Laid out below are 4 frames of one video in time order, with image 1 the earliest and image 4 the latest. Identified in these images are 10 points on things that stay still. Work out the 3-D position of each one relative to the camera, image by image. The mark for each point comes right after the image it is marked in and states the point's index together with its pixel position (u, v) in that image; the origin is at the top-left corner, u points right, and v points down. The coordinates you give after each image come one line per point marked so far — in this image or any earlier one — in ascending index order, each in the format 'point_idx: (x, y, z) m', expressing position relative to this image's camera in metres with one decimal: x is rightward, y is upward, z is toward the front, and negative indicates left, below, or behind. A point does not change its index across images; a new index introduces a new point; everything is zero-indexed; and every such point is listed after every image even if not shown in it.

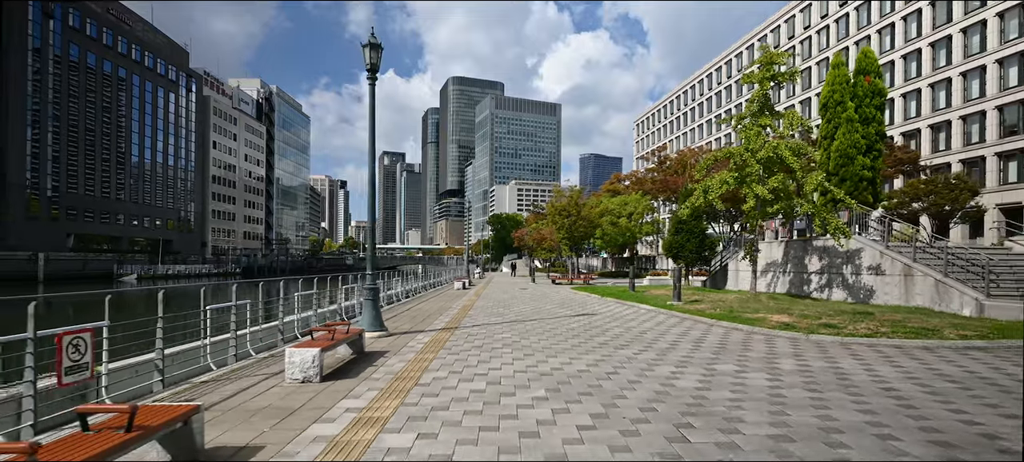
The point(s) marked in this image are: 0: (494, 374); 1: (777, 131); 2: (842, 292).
0: (-0.4, -2.2, +9.0) m
1: (+9.4, +3.5, +19.6) m
2: (+11.3, -2.1, +18.6) m
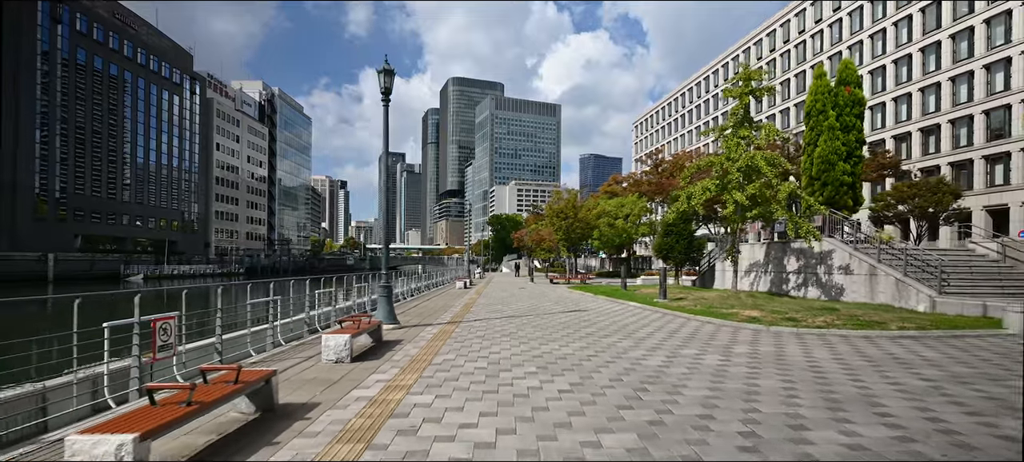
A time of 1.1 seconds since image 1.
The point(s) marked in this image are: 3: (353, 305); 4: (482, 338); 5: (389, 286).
0: (-0.4, -2.3, +10.1) m
1: (+9.4, +3.4, +20.7) m
2: (+11.2, -2.2, +19.8) m
3: (-5.1, -2.4, +16.9) m
4: (-0.7, -2.5, +12.5) m
5: (-3.0, -1.4, +13.3) m
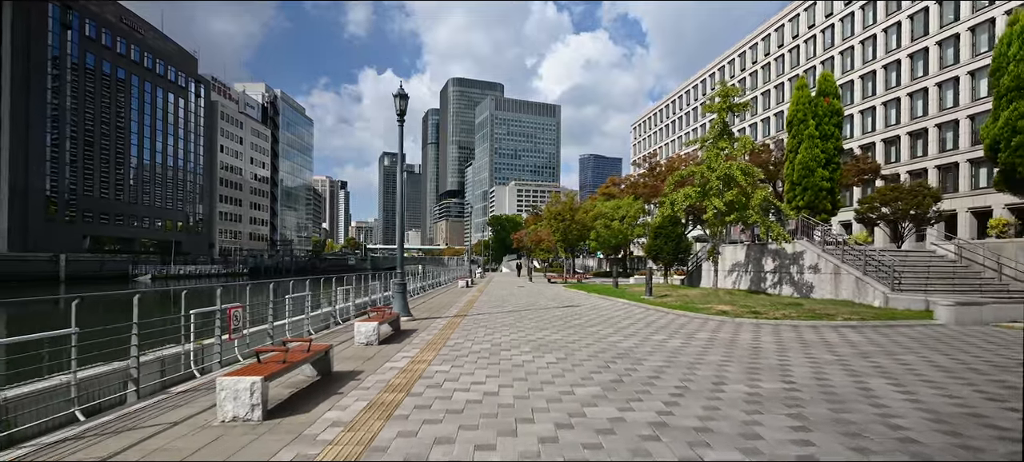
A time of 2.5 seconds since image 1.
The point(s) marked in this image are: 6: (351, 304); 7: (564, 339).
0: (-0.4, -2.4, +11.6) m
1: (+9.4, +3.3, +22.2) m
2: (+11.2, -2.3, +21.2) m
3: (-5.1, -2.5, +18.4) m
4: (-0.7, -2.6, +13.9) m
5: (-3.0, -1.5, +14.7) m
6: (-5.1, -2.3, +16.8) m
7: (+1.2, -2.4, +11.8) m
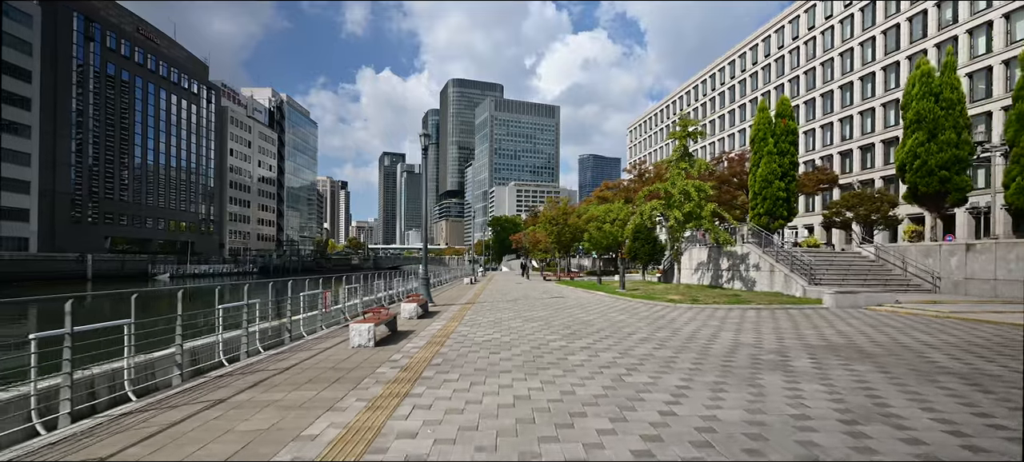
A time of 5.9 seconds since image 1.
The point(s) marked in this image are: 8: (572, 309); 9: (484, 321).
0: (-0.5, -2.6, +15.2) m
1: (+9.3, +3.1, +25.8) m
2: (+11.1, -2.5, +24.8) m
3: (-5.2, -2.7, +22.0) m
4: (-0.8, -2.8, +17.5) m
5: (-3.1, -1.7, +18.3) m
6: (-5.2, -2.5, +20.4) m
7: (+1.1, -2.6, +15.4) m
8: (+2.1, -2.7, +17.5) m
9: (-0.5, -2.5, +13.9) m
